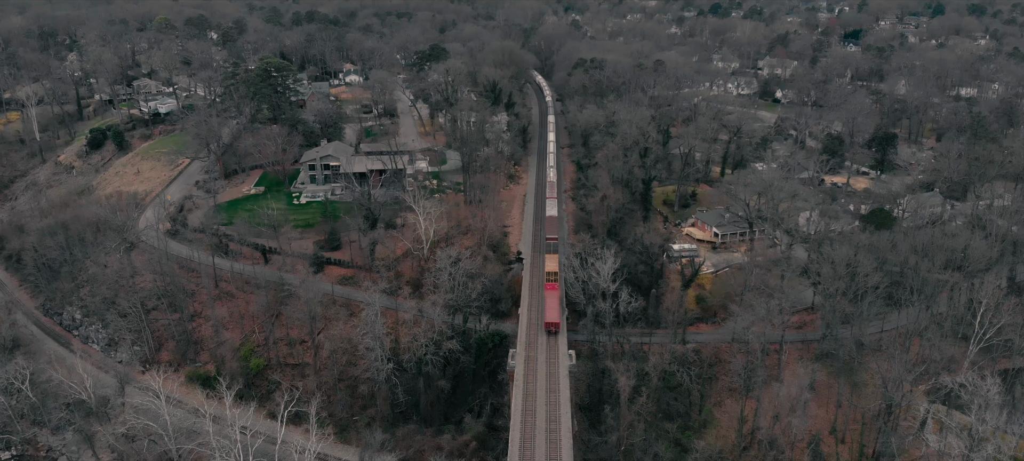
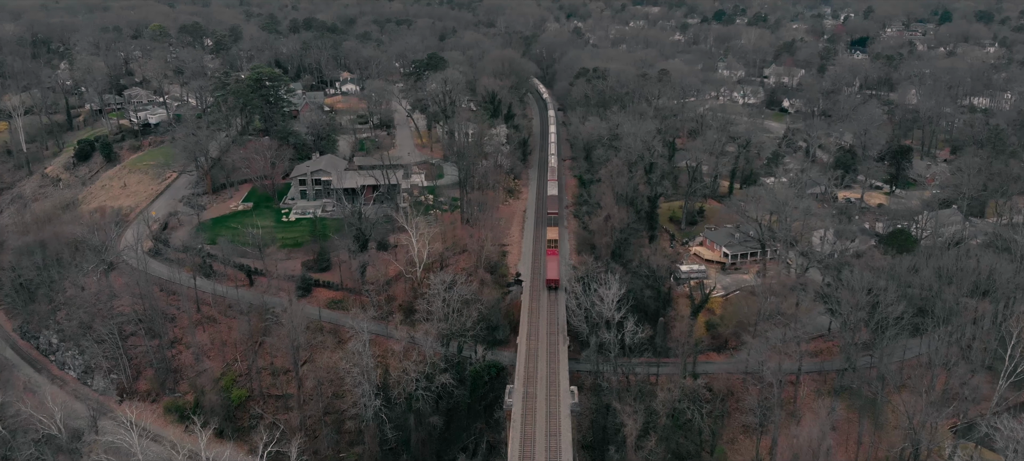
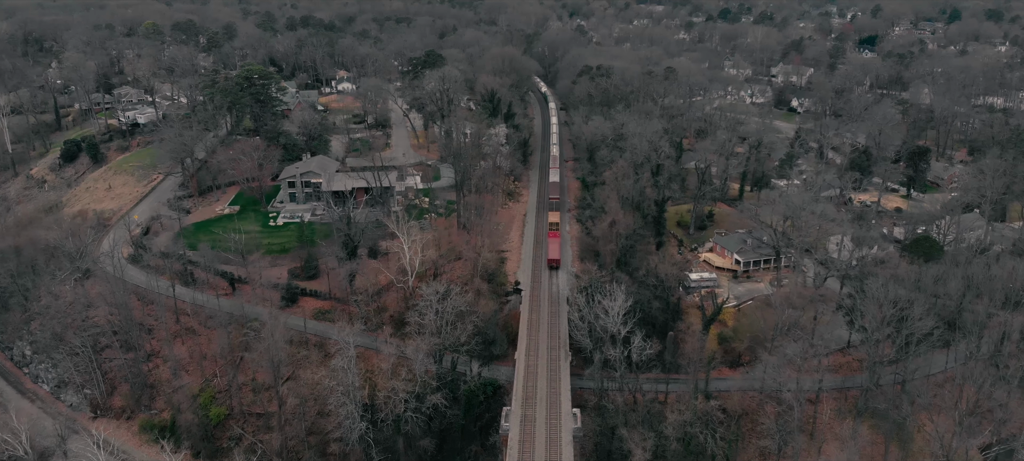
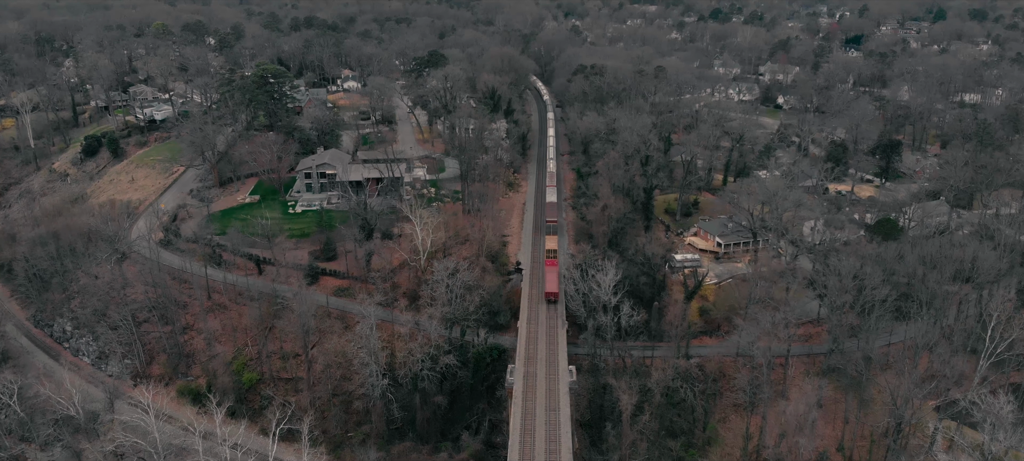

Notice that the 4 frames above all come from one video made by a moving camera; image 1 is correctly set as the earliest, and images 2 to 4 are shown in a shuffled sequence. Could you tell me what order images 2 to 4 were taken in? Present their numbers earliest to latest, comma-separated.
4, 2, 3
